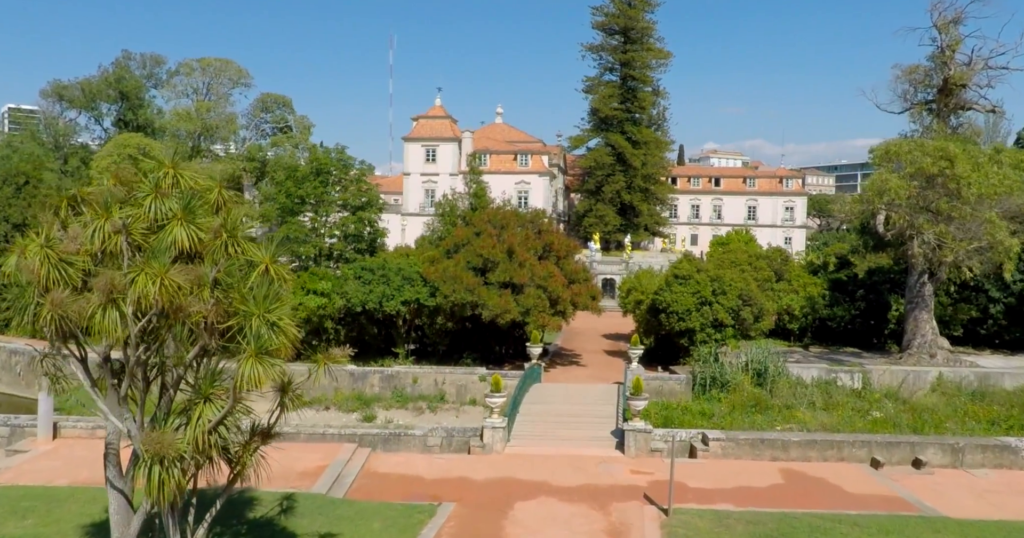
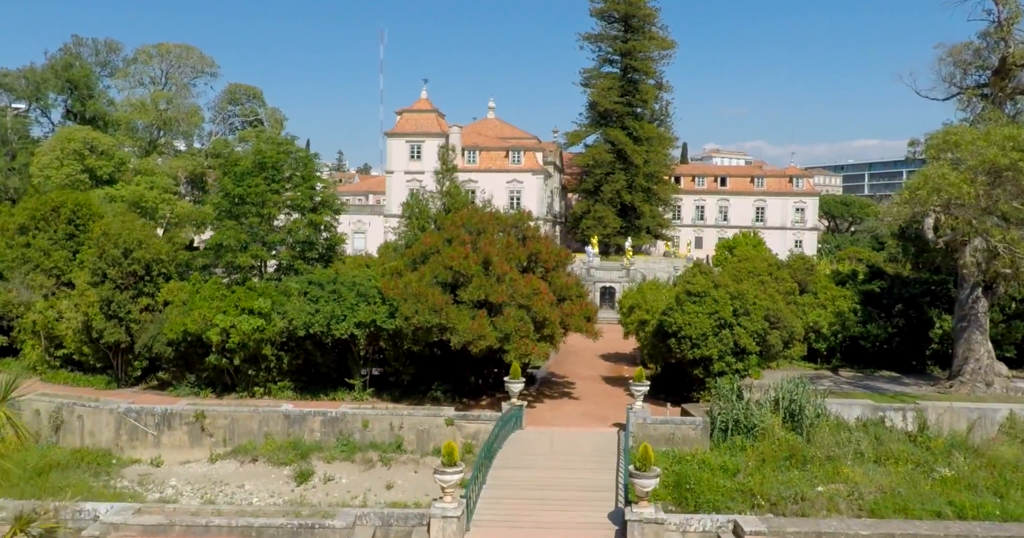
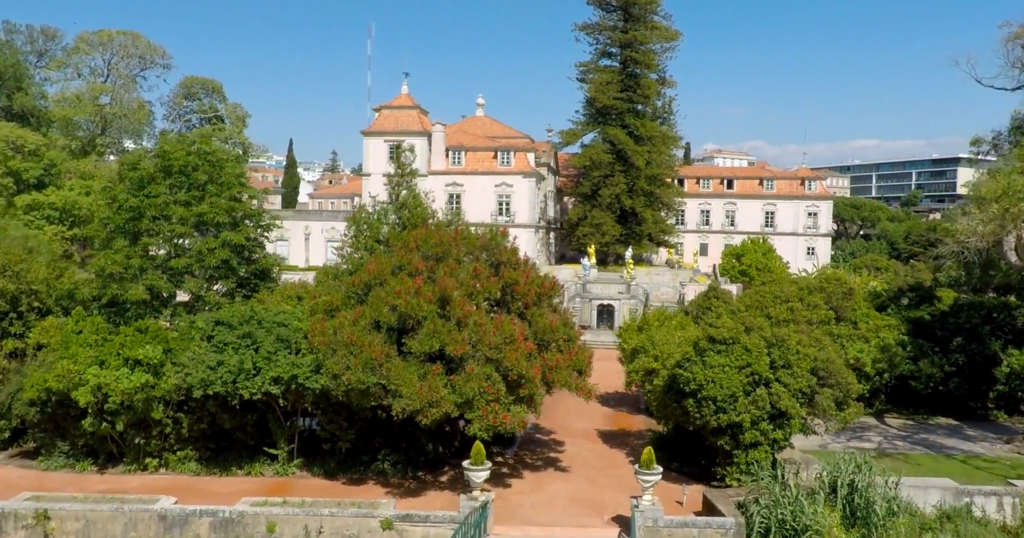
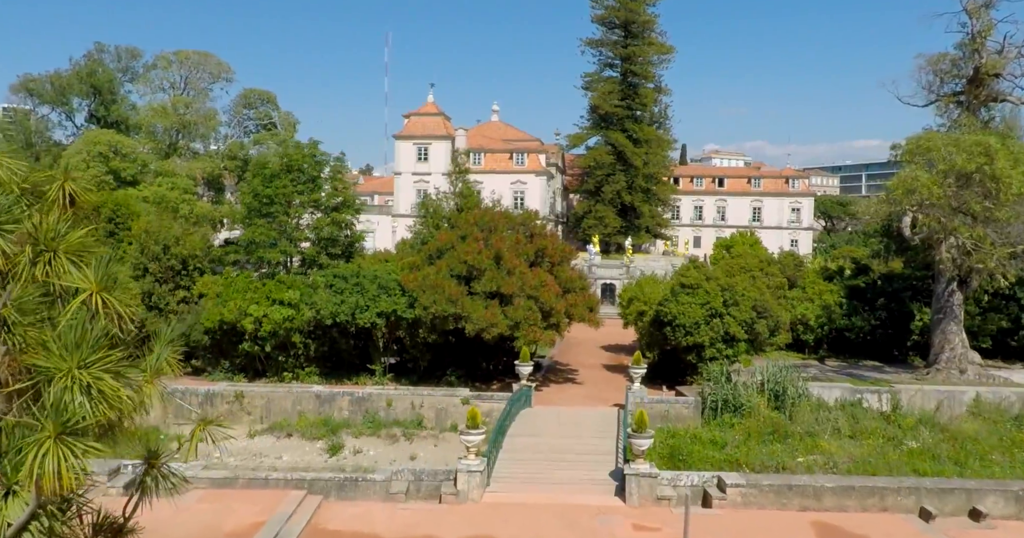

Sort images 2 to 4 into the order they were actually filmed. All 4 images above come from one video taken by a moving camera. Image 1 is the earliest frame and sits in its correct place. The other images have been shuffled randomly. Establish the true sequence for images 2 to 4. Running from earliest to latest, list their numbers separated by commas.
4, 2, 3
